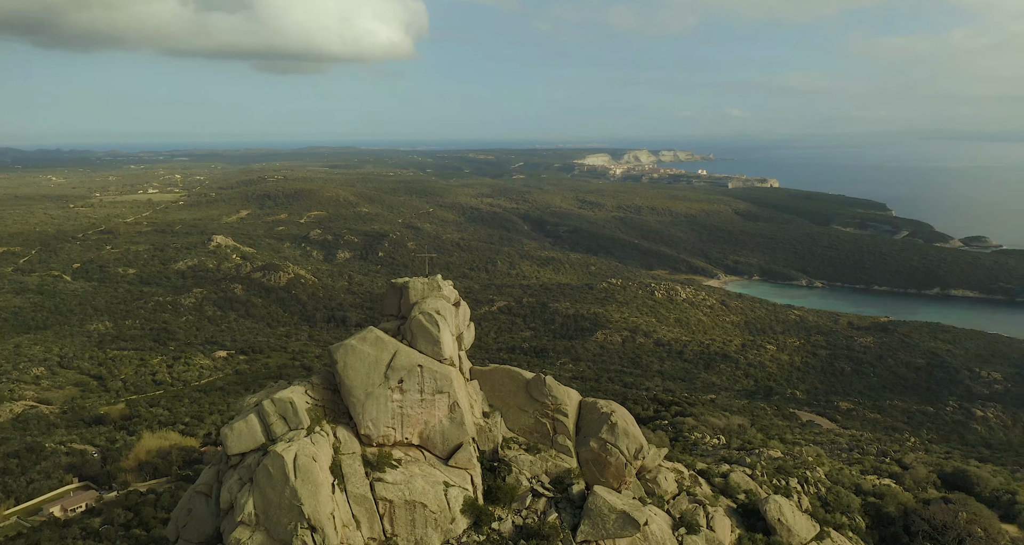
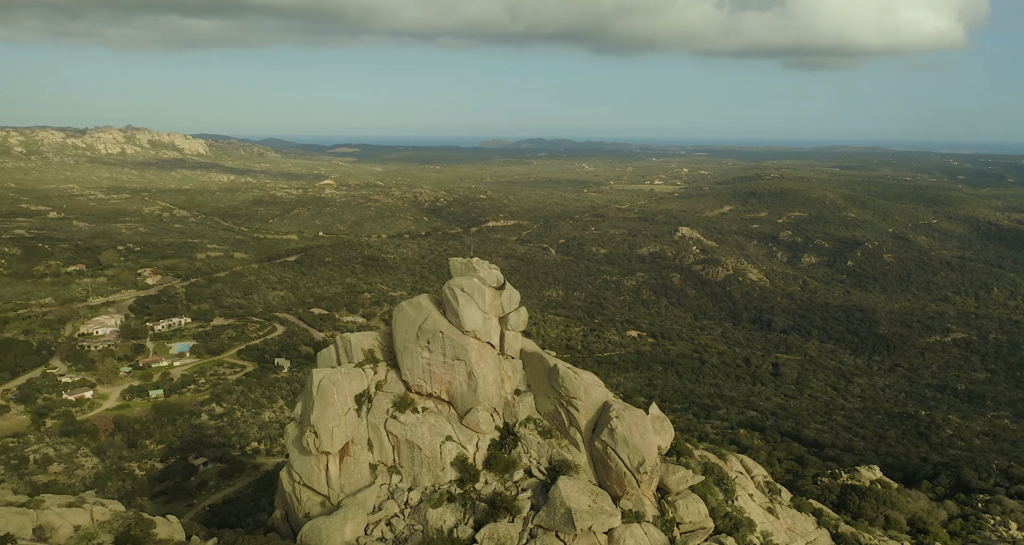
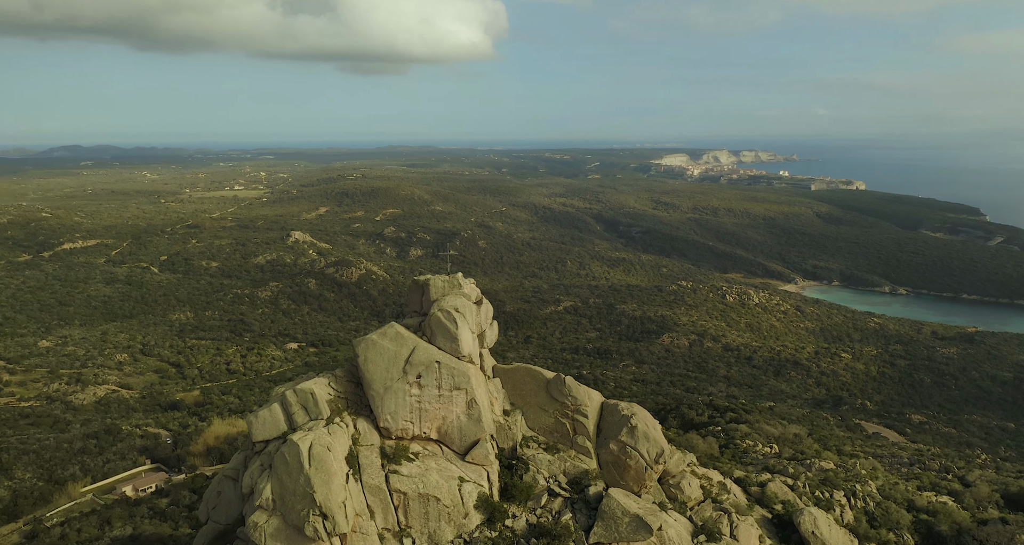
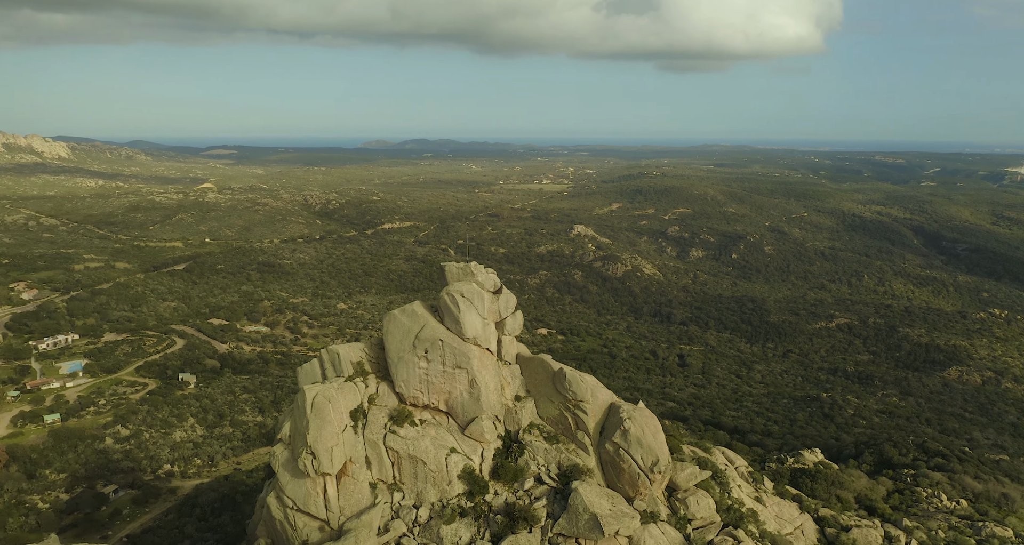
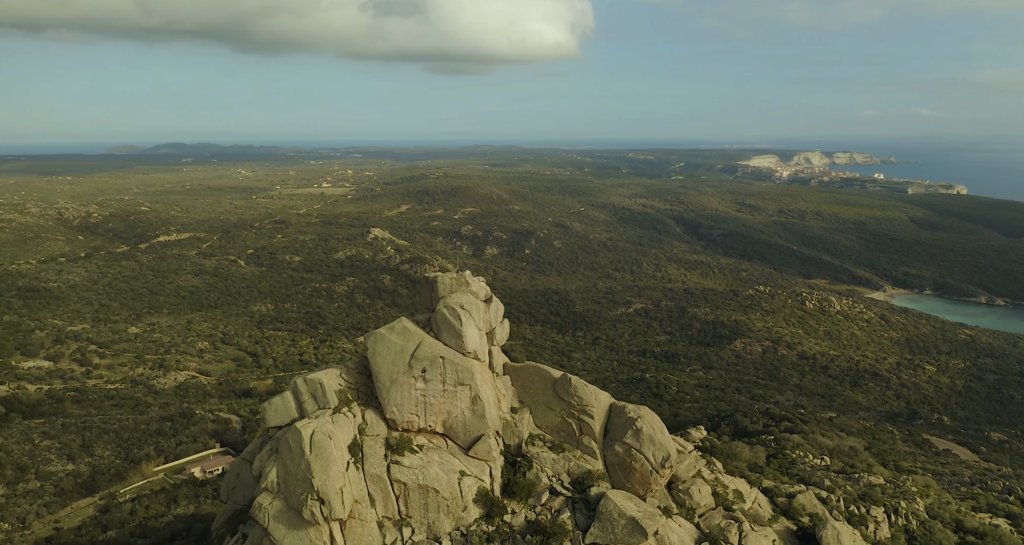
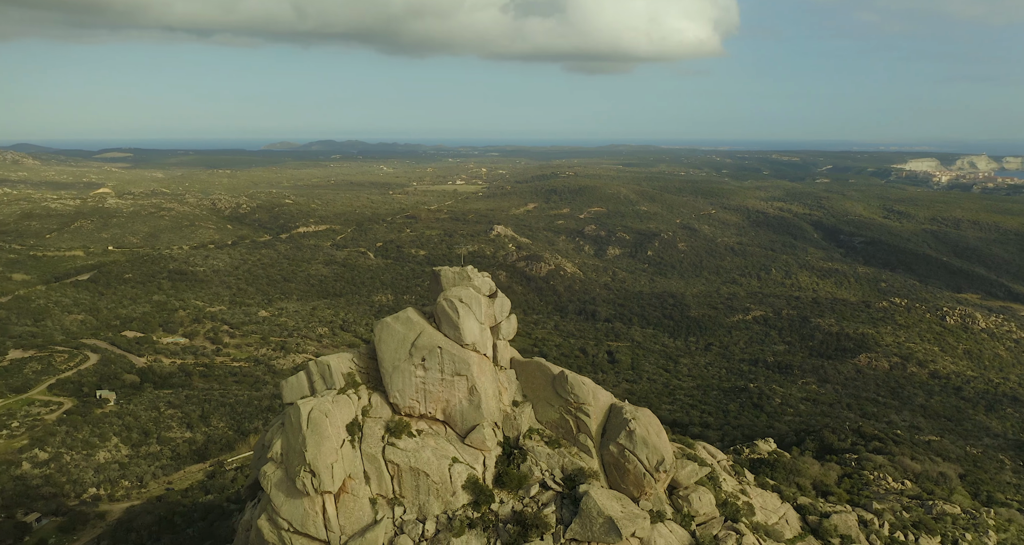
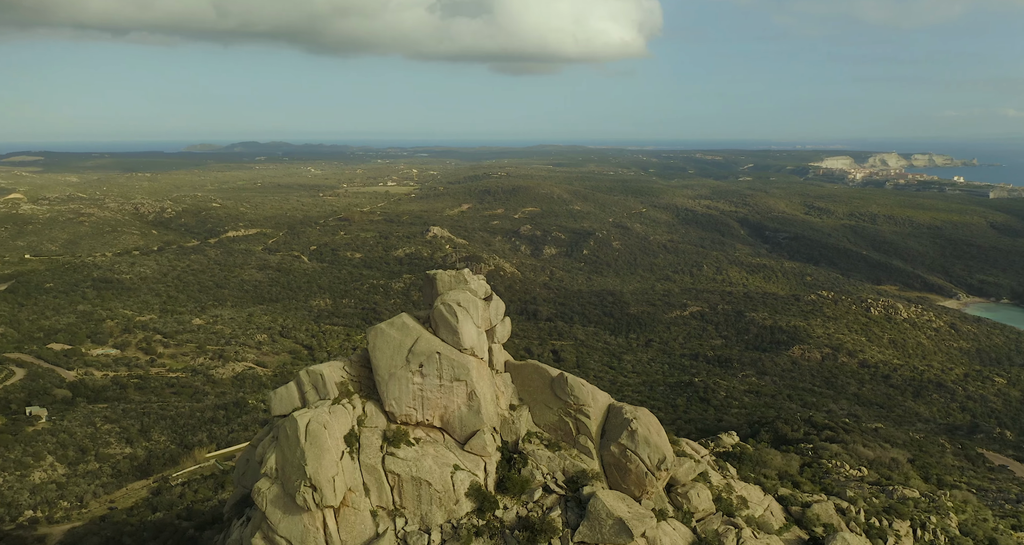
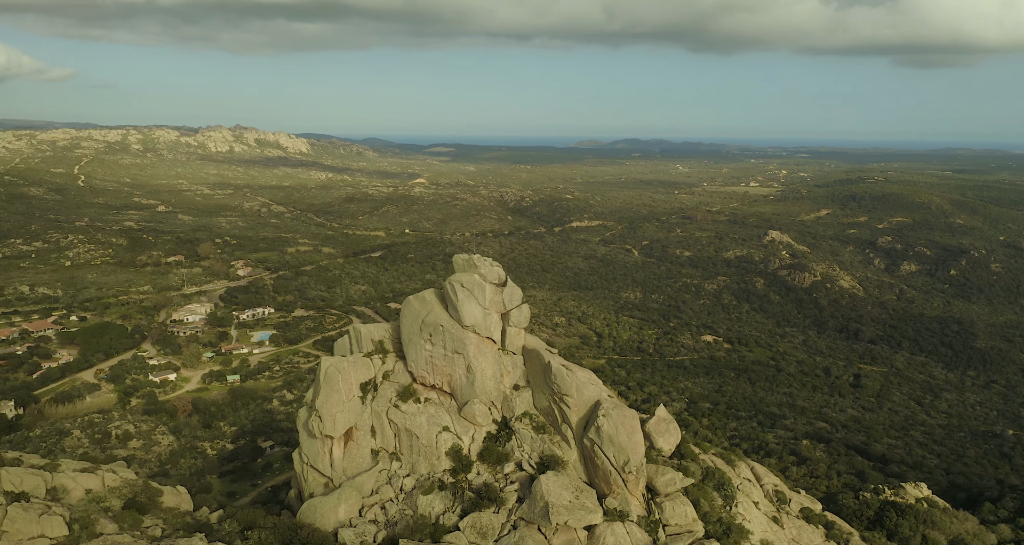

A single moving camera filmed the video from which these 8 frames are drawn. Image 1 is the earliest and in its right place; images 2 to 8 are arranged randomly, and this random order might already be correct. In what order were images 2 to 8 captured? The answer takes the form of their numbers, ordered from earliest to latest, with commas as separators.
3, 5, 7, 6, 4, 2, 8
